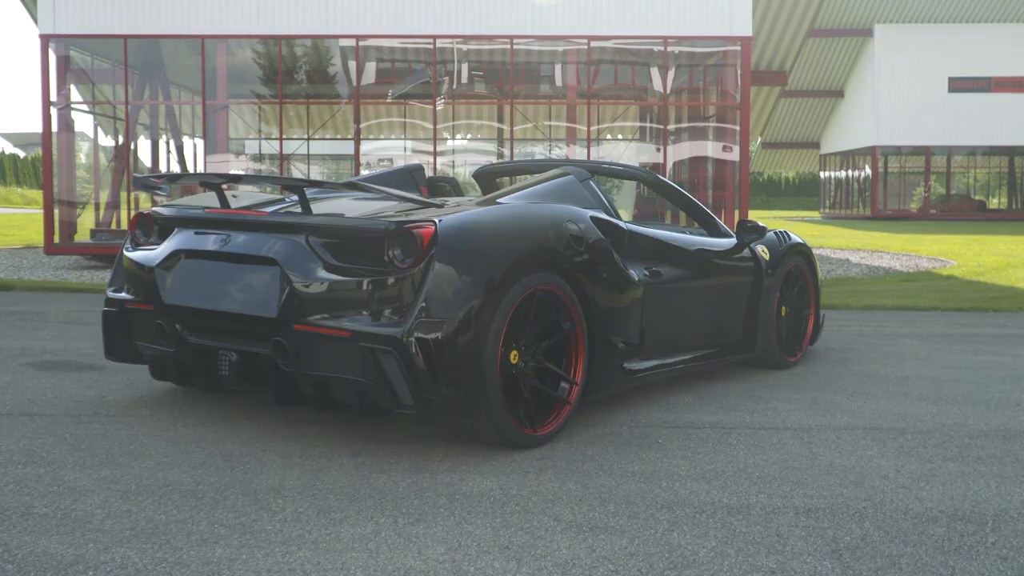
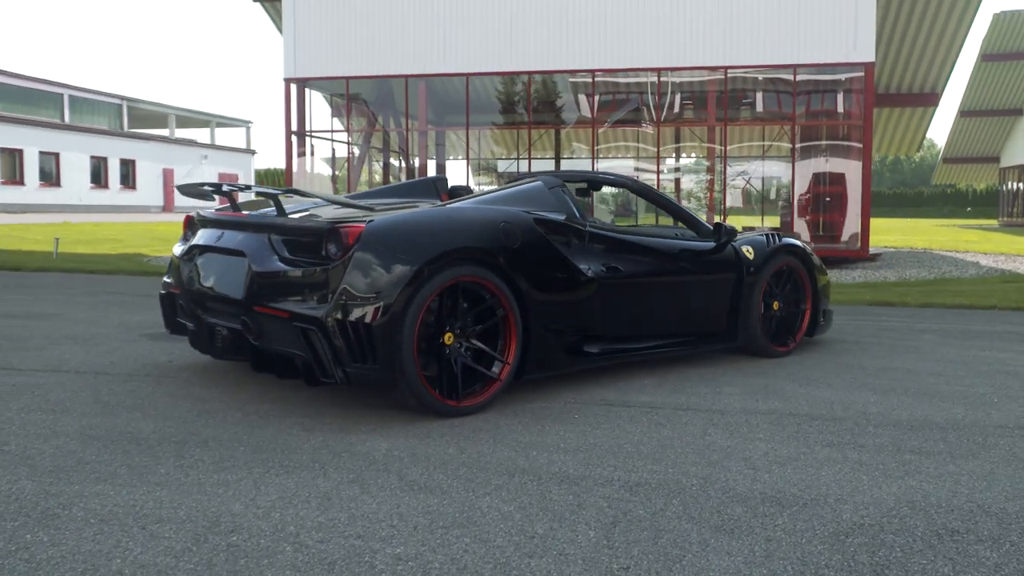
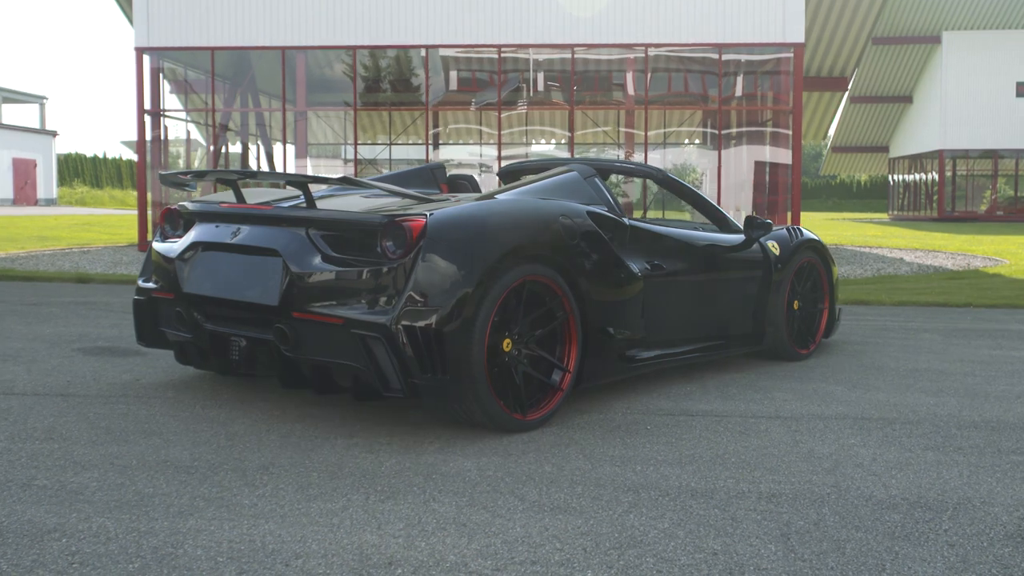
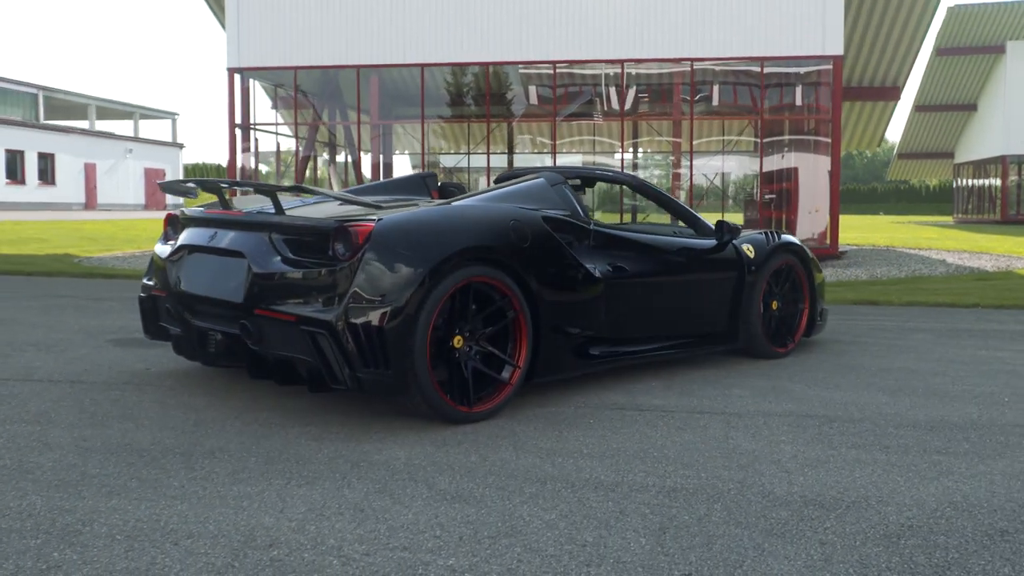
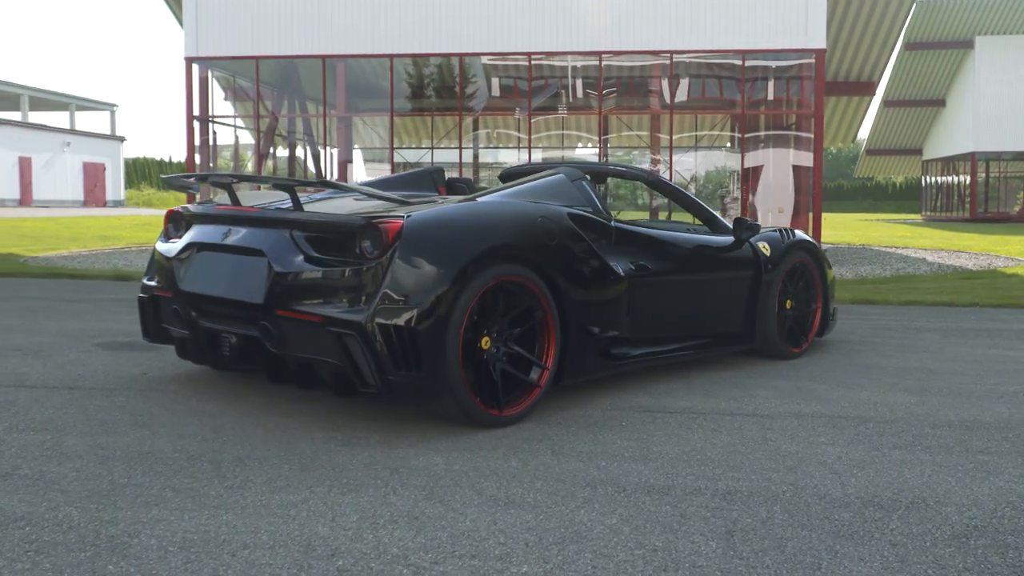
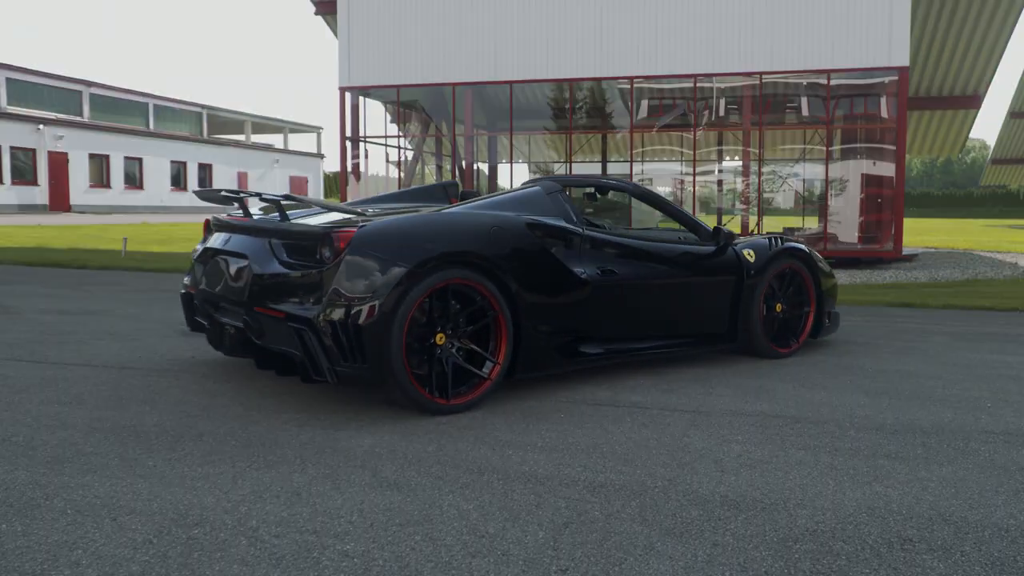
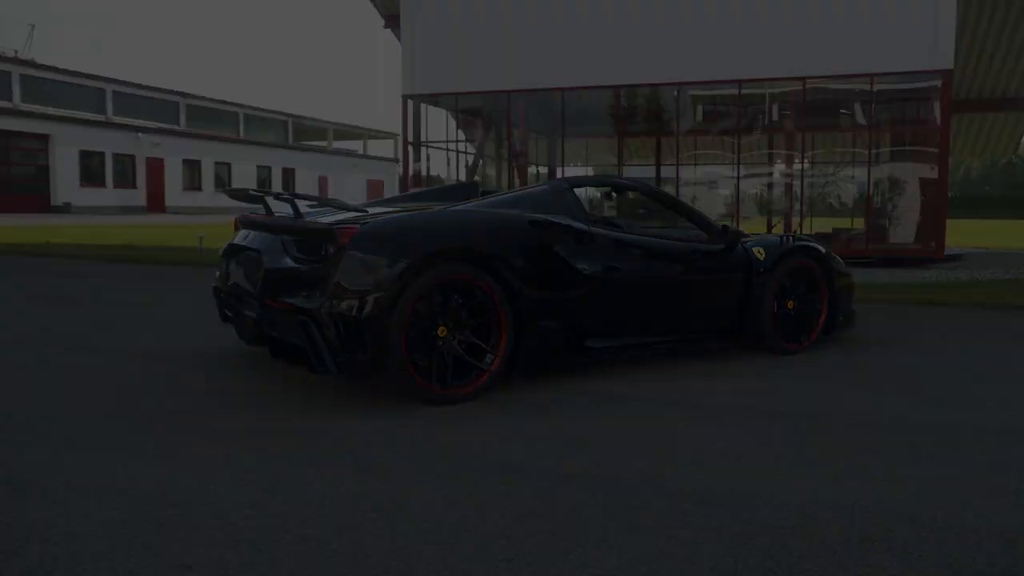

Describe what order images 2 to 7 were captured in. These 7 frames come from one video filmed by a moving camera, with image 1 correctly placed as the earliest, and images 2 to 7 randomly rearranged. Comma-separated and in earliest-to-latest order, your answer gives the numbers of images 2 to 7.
3, 5, 4, 2, 6, 7
